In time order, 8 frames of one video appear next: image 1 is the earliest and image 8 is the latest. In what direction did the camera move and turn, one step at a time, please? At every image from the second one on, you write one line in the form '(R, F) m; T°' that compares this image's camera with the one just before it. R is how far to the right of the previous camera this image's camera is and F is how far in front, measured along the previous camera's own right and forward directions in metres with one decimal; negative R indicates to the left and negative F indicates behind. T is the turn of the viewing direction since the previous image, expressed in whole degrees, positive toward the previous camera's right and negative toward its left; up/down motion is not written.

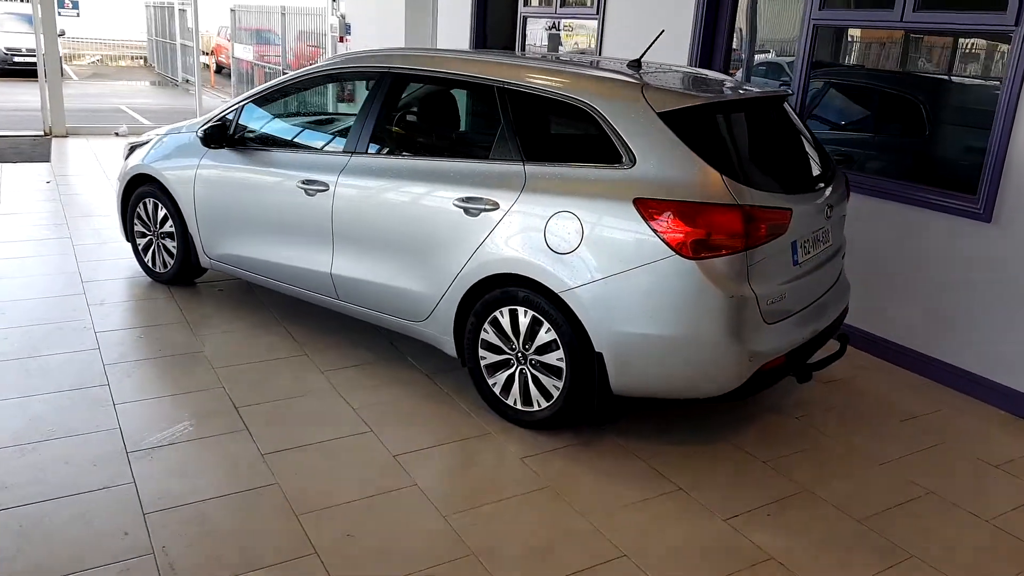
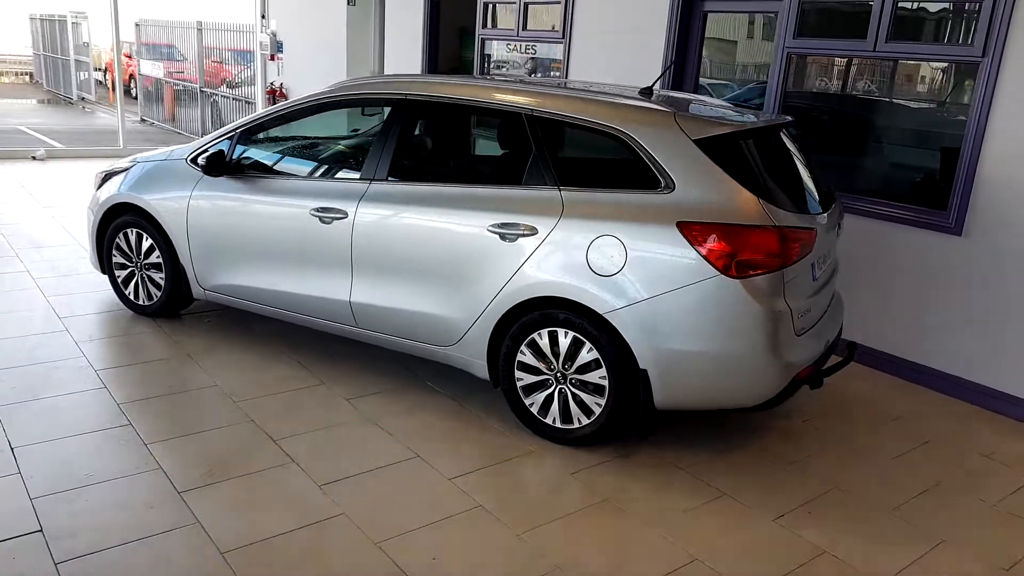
(-0.6, -0.1) m; +7°
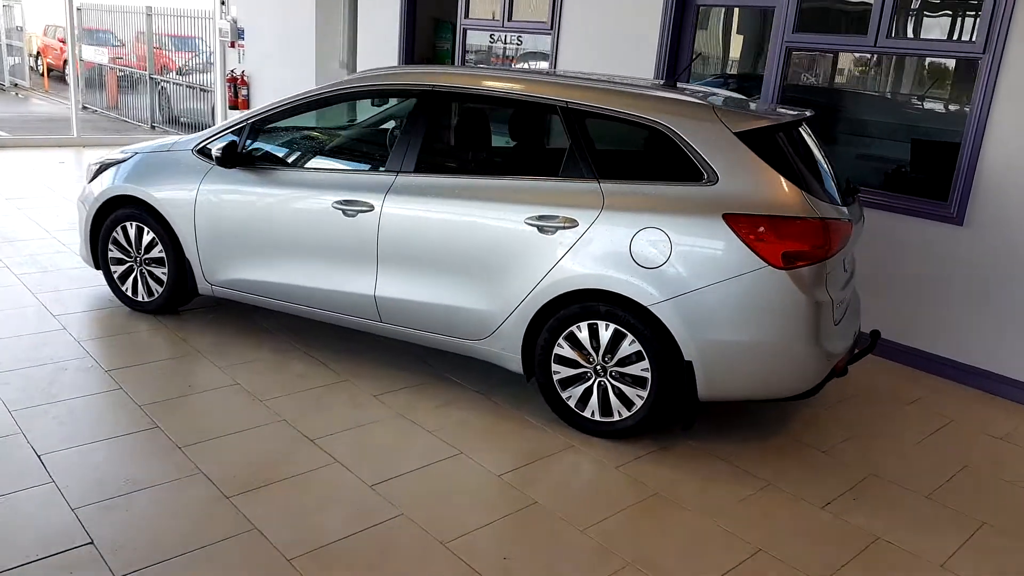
(-0.4, 0.0) m; +4°
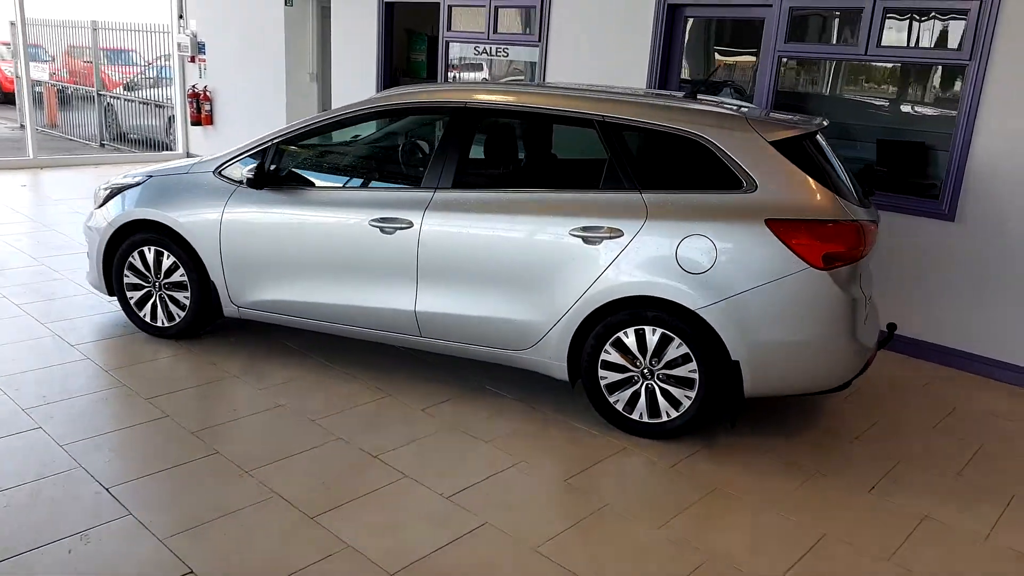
(-0.5, -0.1) m; +4°
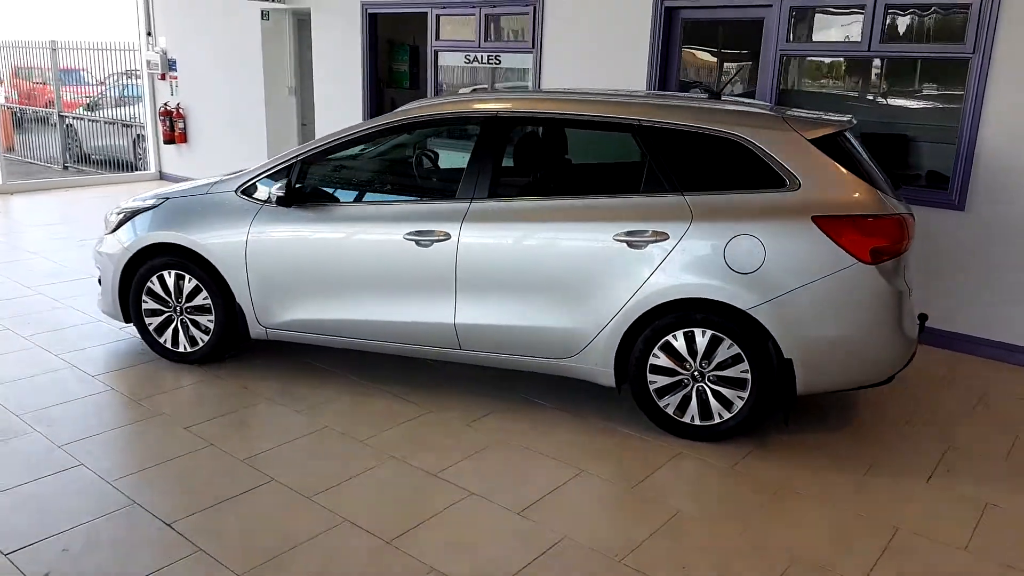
(-0.4, 0.0) m; +3°
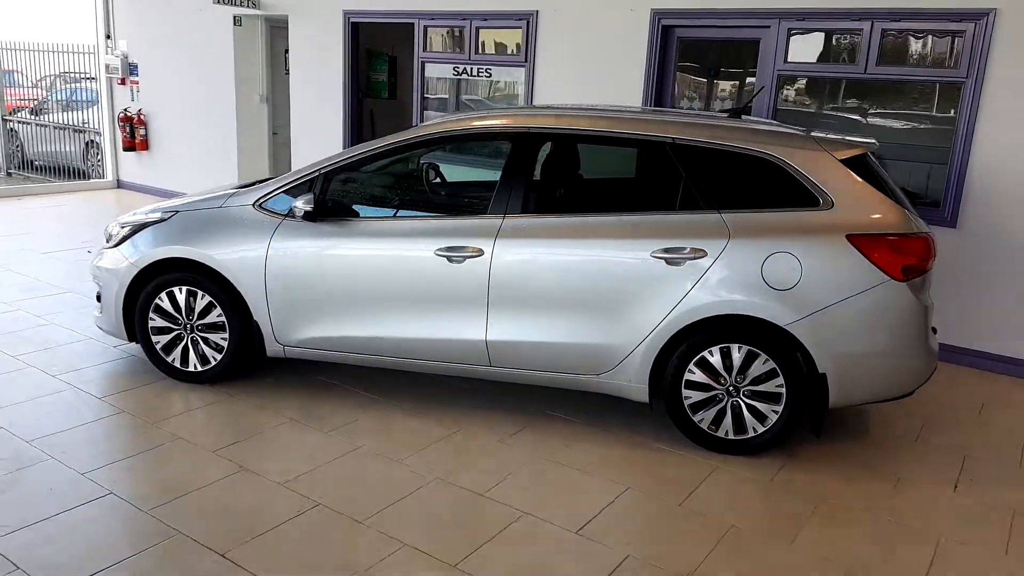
(-0.5, 0.0) m; +4°
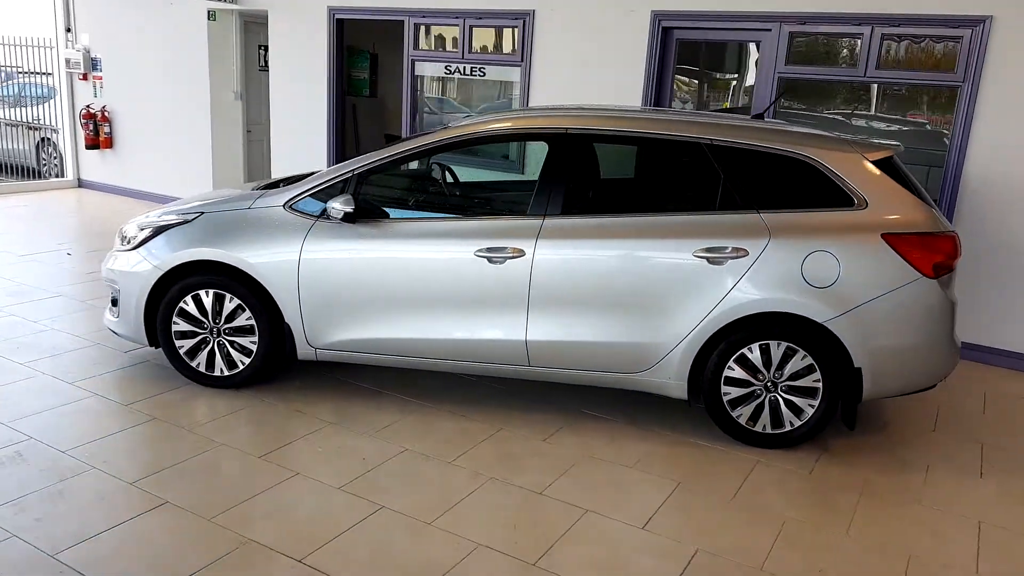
(-0.5, 0.0) m; +4°
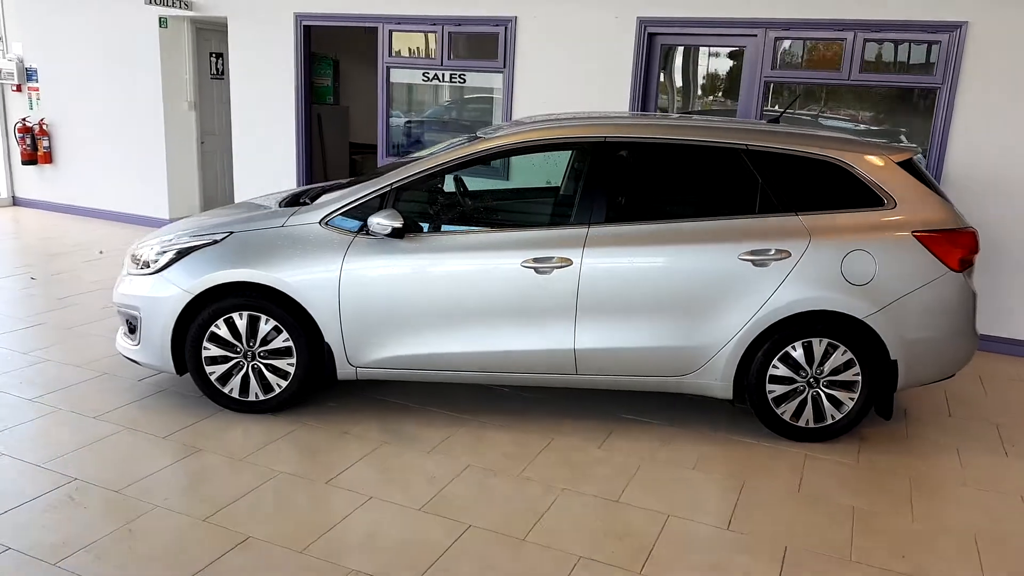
(-0.7, 0.0) m; +6°
